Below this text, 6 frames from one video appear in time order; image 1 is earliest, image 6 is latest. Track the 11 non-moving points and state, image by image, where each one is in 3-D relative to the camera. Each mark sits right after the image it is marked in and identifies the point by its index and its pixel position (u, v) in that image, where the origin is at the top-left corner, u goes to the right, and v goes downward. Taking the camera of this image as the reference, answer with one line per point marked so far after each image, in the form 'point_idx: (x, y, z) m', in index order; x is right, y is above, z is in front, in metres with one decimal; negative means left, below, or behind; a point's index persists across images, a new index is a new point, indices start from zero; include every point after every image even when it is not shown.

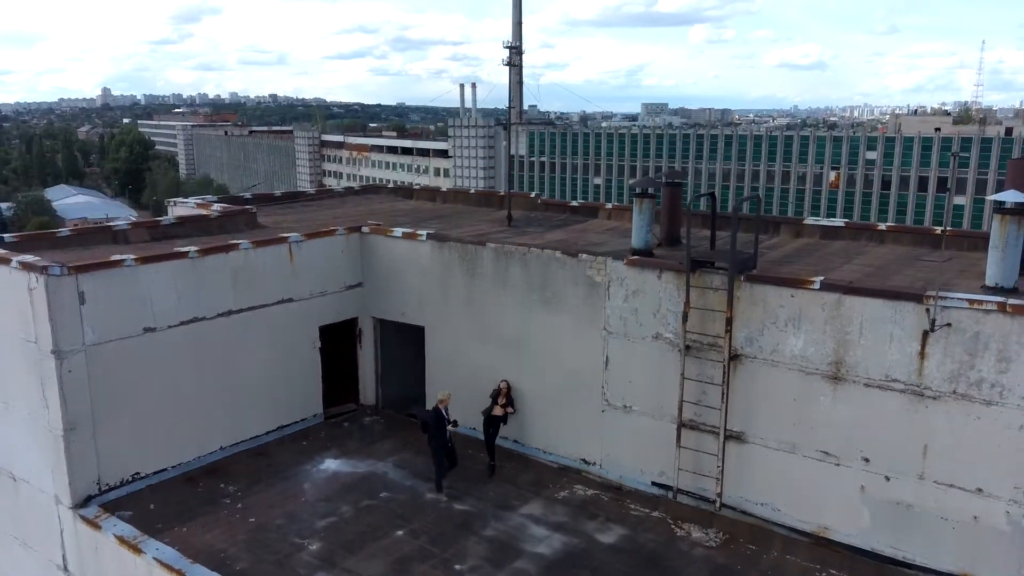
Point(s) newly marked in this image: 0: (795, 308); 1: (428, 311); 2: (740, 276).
0: (+2.1, -0.1, +7.1) m
1: (-0.9, -0.2, +9.9) m
2: (+1.8, +0.1, +7.4) m
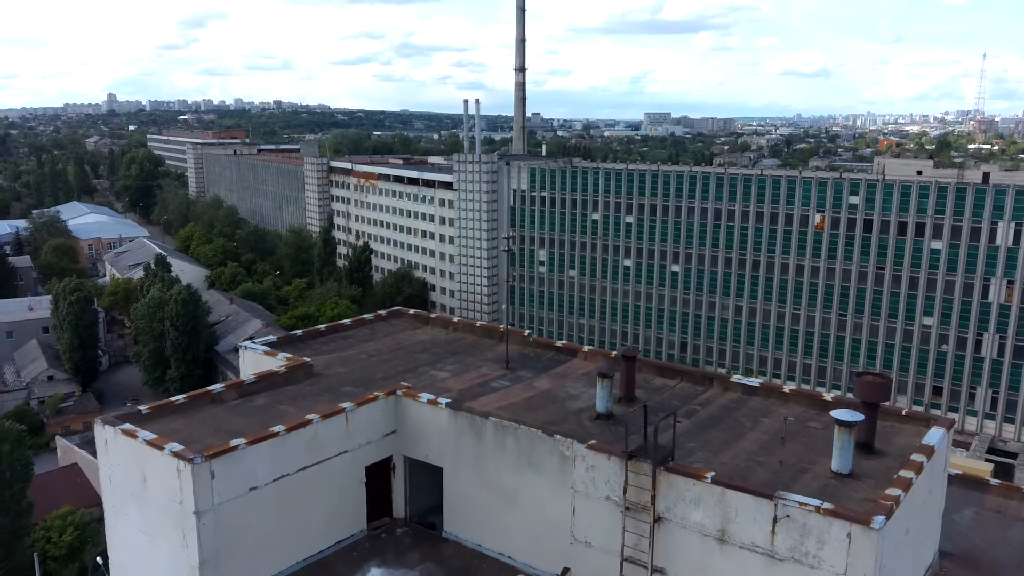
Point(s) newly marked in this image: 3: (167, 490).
0: (+2.1, -2.3, +10.6) m
1: (-1.0, -2.4, +13.4) m
2: (+1.7, -2.1, +10.9) m
3: (-4.2, -2.5, +11.3) m
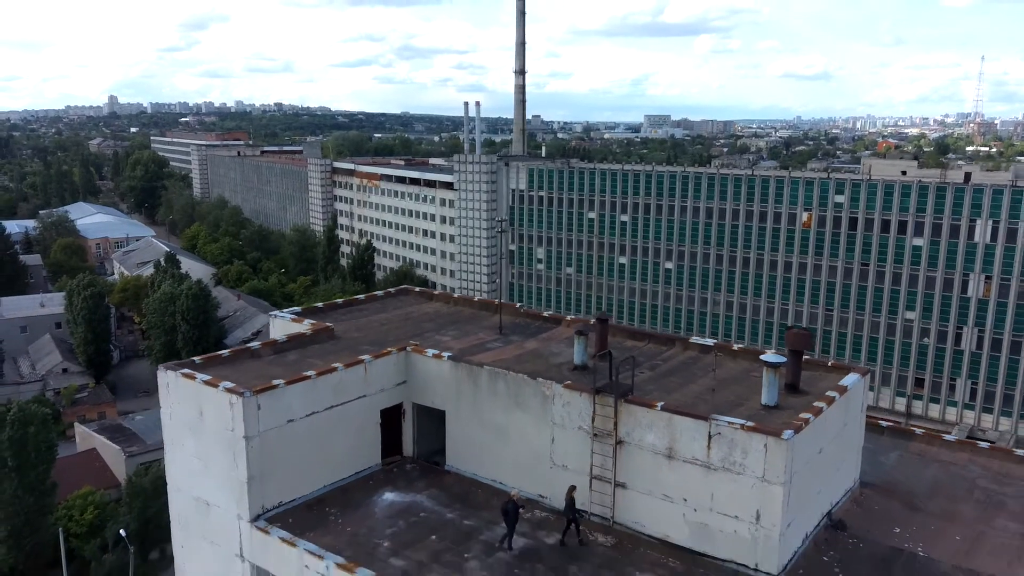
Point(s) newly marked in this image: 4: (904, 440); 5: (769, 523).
0: (+1.9, -1.8, +13.2) m
1: (-1.1, -1.9, +16.0) m
2: (+1.6, -1.6, +13.4) m
3: (-4.4, -2.0, +13.9) m
4: (+7.8, -3.0, +18.3) m
5: (+3.4, -3.1, +12.2) m
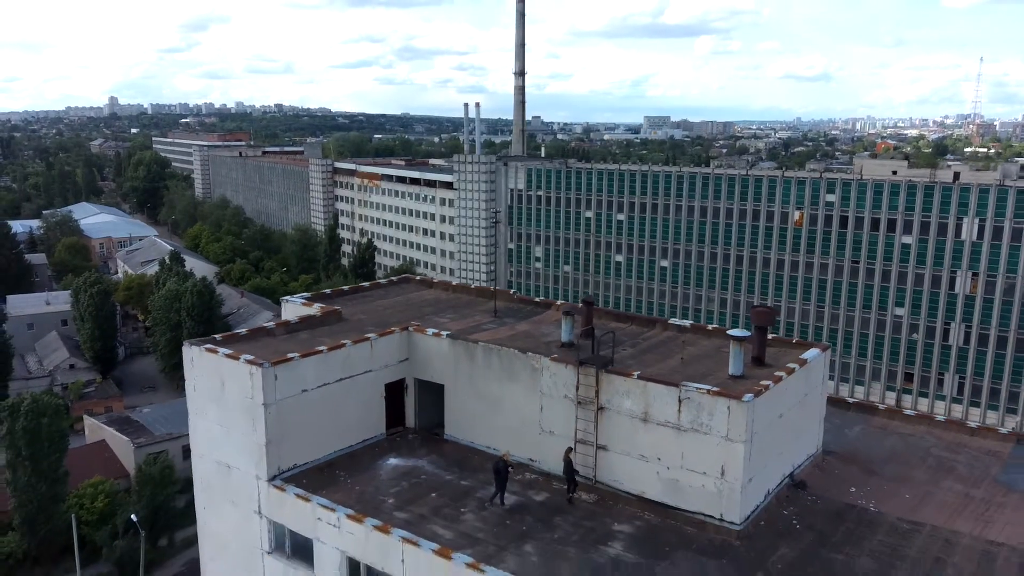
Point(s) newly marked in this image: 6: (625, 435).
0: (+1.8, -1.6, +14.7) m
1: (-1.2, -1.7, +17.5) m
2: (+1.5, -1.3, +15.0) m
3: (-4.5, -1.7, +15.4) m
4: (+7.6, -2.7, +19.8) m
5: (+3.3, -2.8, +13.7) m
6: (+1.8, -2.4, +14.9) m
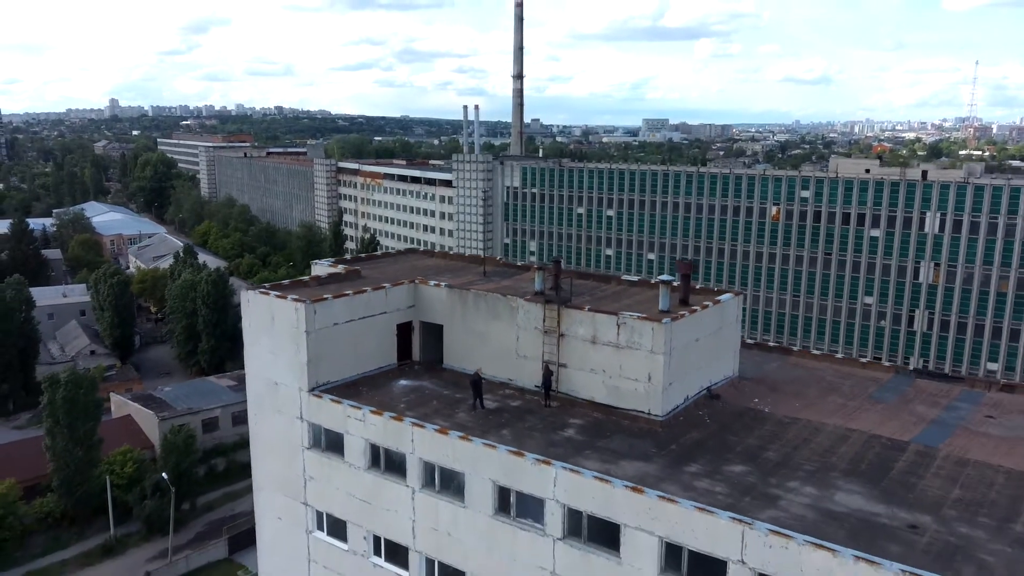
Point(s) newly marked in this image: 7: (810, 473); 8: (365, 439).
0: (+1.4, -0.6, +19.5) m
1: (-1.6, -0.7, +22.3) m
2: (+1.1, -0.4, +19.8) m
3: (-4.9, -0.7, +20.2) m
4: (+7.2, -1.8, +24.6) m
5: (+2.9, -1.9, +18.5) m
6: (+1.4, -1.4, +19.7) m
7: (+5.3, -3.3, +16.5) m
8: (-3.0, -3.1, +19.1) m
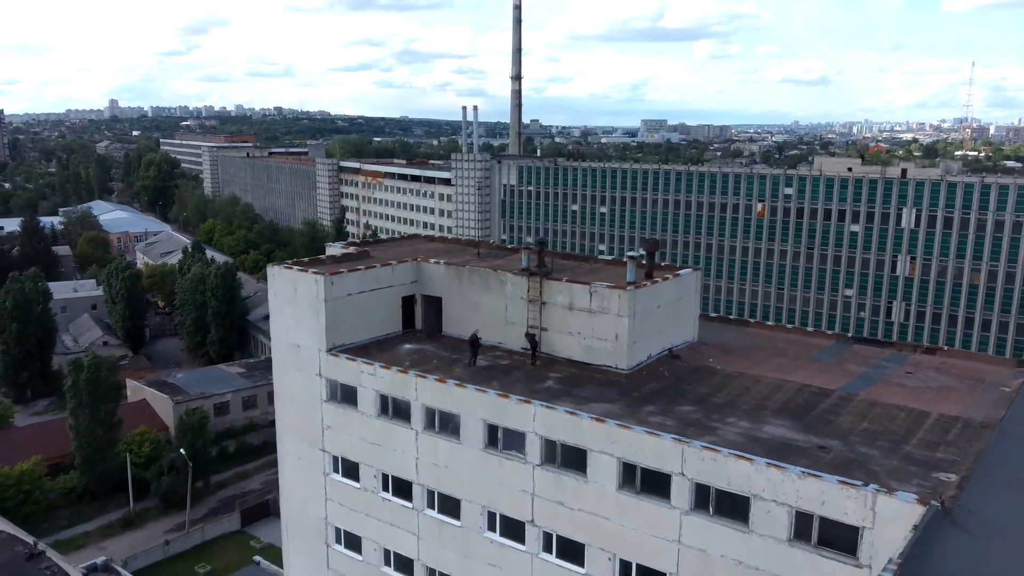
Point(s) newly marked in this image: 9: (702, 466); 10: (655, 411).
0: (+1.1, 0.0, +22.8) m
1: (-1.9, -0.1, +25.6) m
2: (+0.8, +0.2, +23.1) m
3: (-5.2, -0.1, +23.6) m
4: (+7.0, -1.2, +28.0) m
5: (+2.6, -1.2, +21.8) m
6: (+1.2, -0.8, +23.0) m
7: (+5.0, -2.7, +19.9) m
8: (-3.3, -2.5, +22.4) m
9: (+3.5, -3.2, +16.8) m
10: (+3.1, -2.6, +19.8) m
